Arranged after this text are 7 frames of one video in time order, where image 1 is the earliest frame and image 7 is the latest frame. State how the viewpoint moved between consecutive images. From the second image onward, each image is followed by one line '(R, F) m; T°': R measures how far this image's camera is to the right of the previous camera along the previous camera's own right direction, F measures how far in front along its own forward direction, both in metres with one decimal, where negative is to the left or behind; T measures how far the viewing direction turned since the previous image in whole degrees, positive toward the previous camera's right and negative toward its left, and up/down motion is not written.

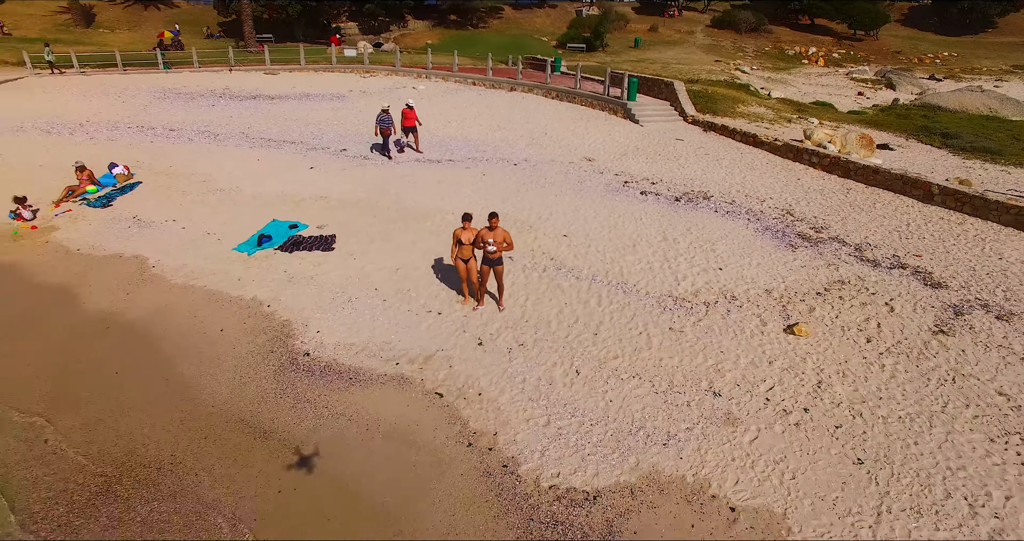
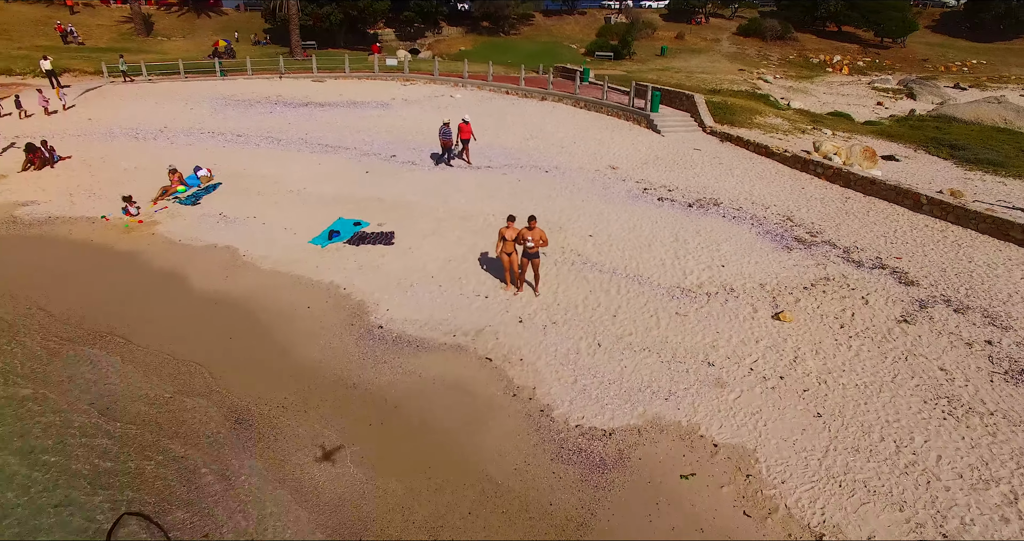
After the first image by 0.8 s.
(-0.2, -2.0) m; -2°
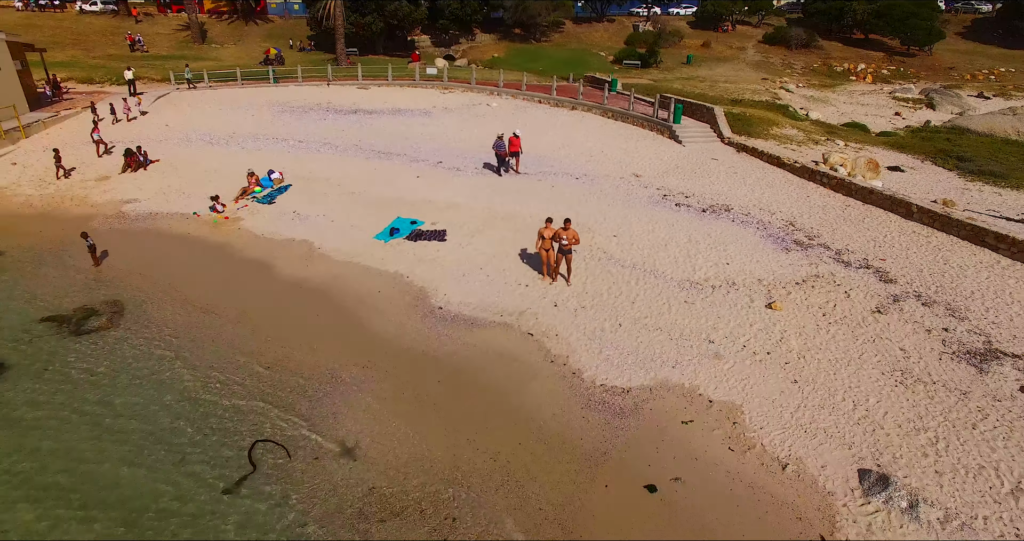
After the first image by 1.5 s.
(-0.3, -2.3) m; -2°
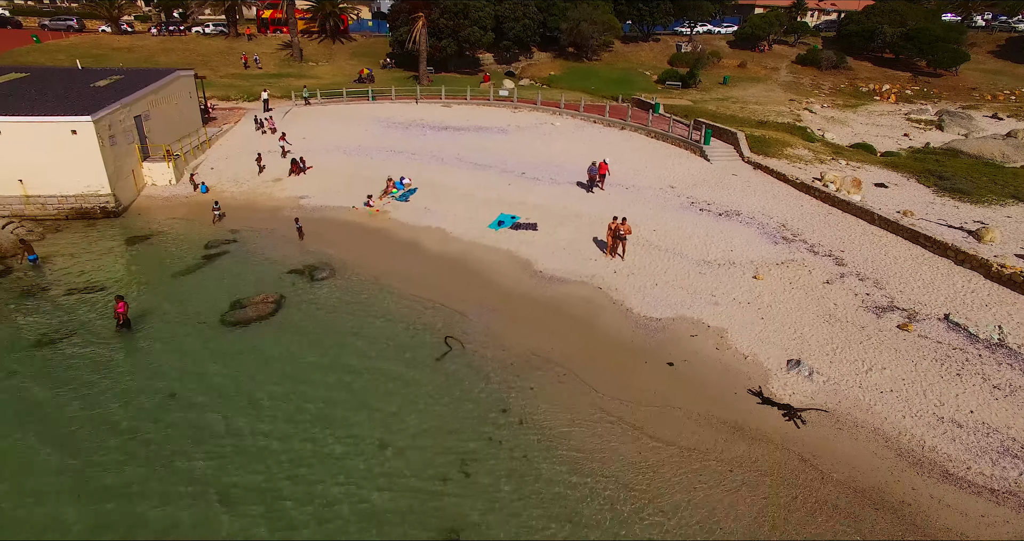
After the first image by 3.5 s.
(-1.2, -7.1) m; -4°
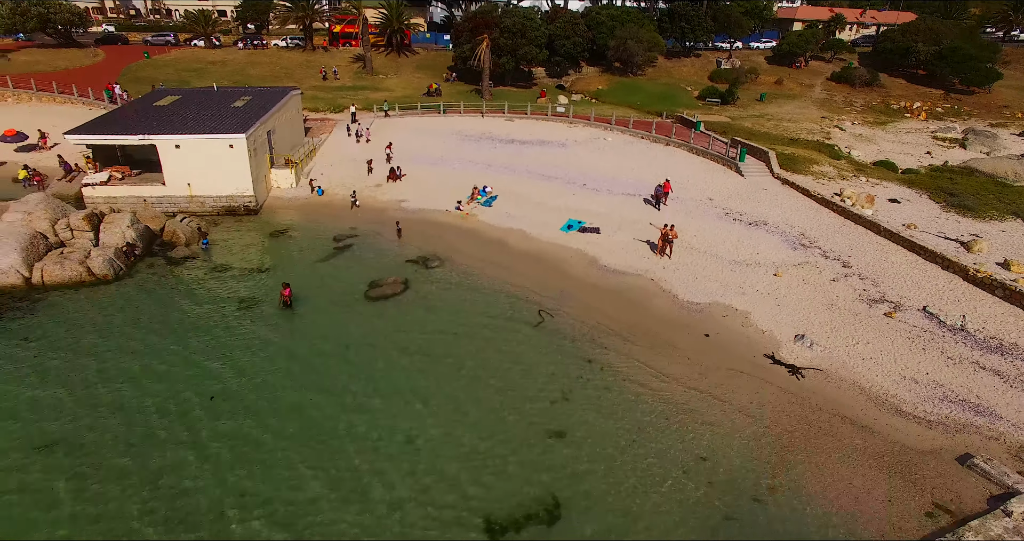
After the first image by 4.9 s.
(-1.6, -5.5) m; -3°
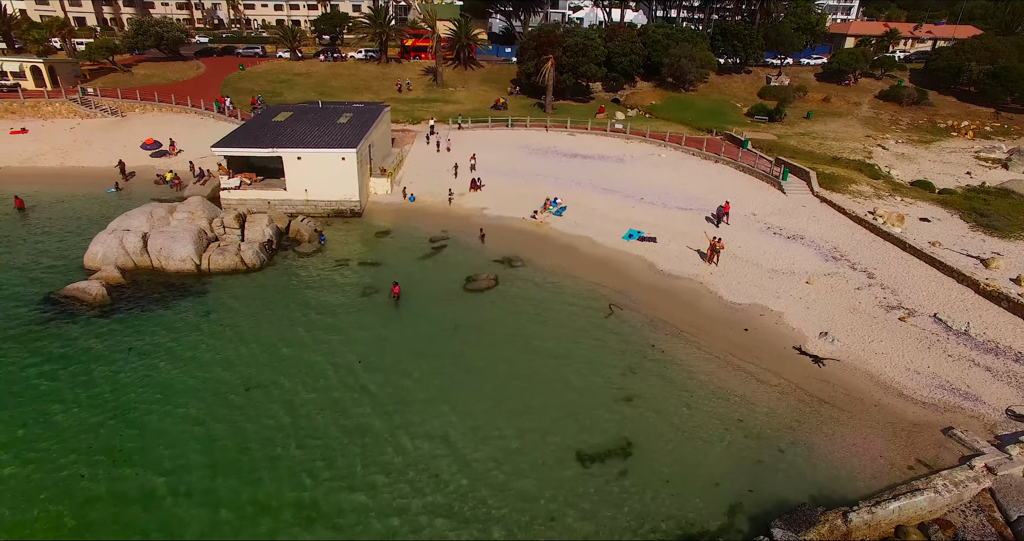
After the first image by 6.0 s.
(-1.5, -5.0) m; -4°
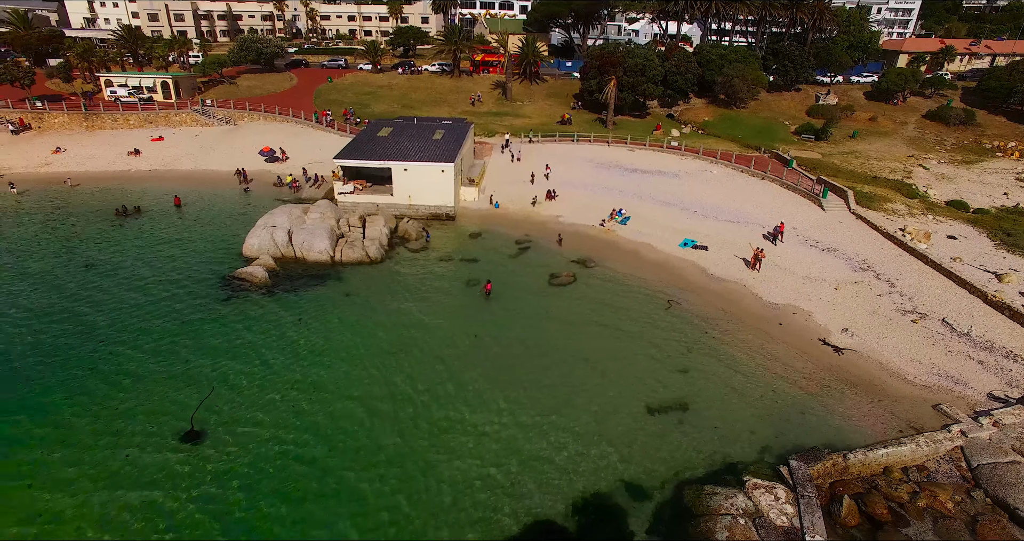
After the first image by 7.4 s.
(-2.0, -6.5) m; -4°
